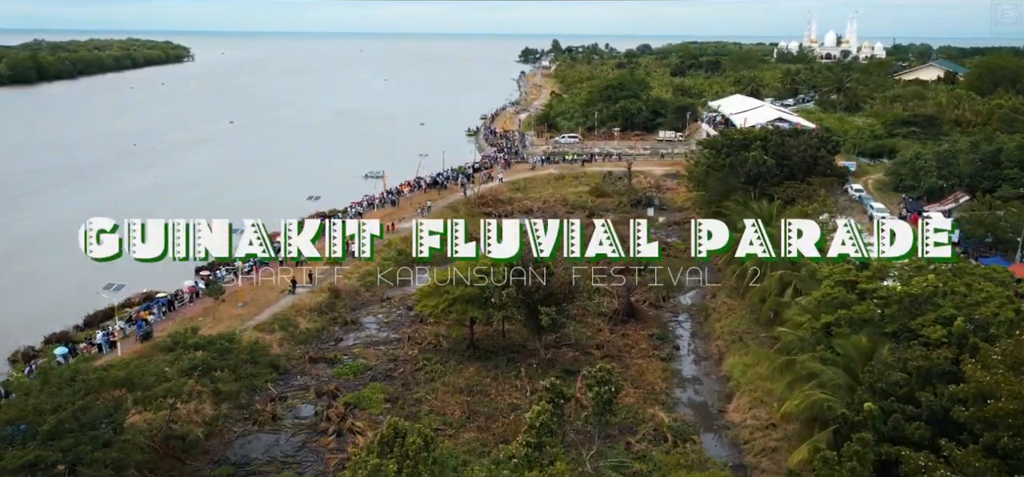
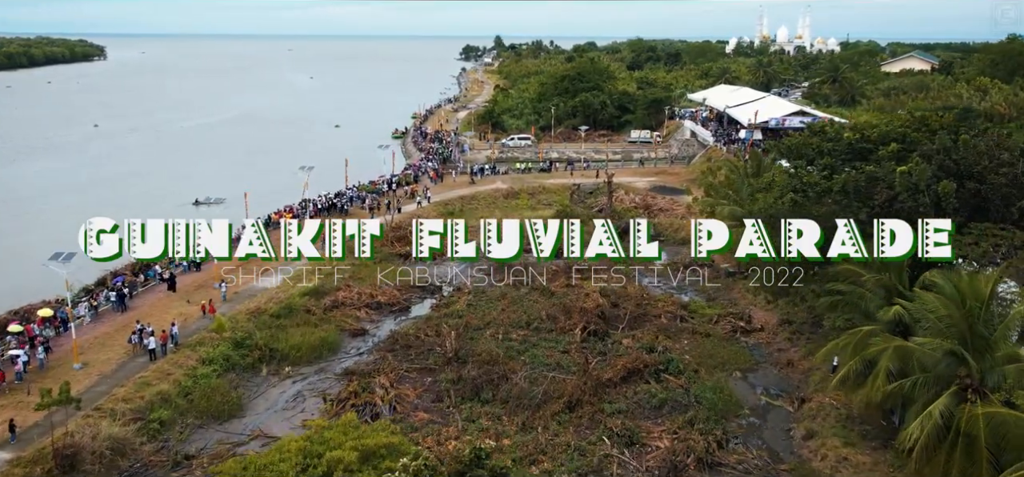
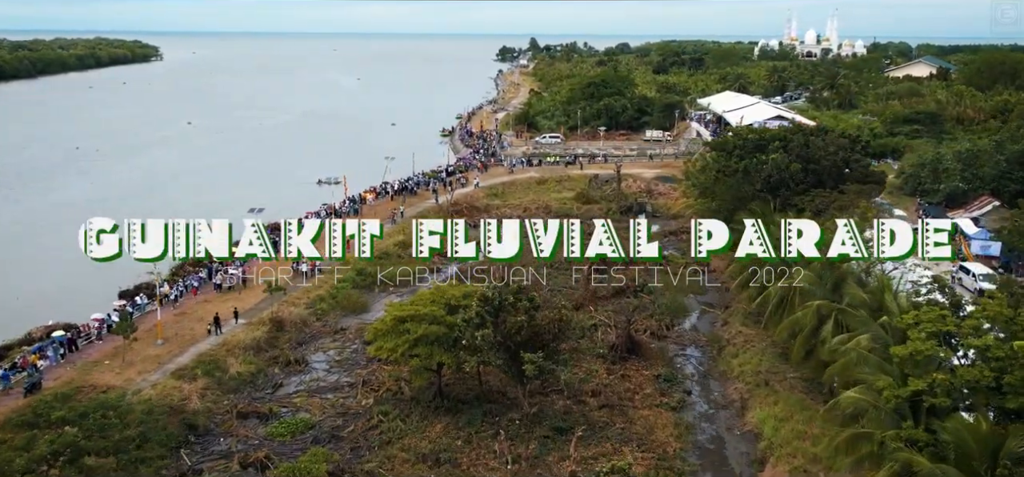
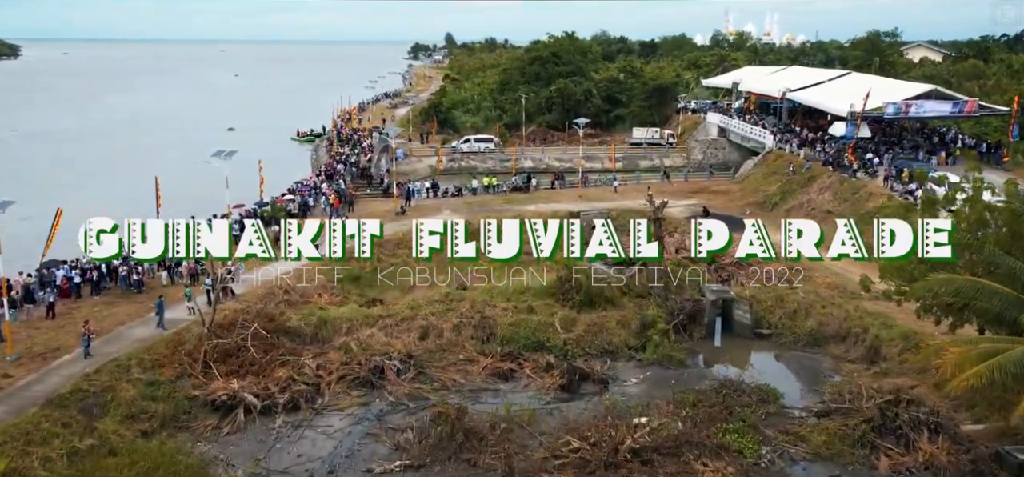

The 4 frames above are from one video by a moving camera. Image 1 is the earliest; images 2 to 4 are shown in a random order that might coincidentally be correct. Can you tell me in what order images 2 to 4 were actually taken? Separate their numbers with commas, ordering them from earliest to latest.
3, 2, 4
